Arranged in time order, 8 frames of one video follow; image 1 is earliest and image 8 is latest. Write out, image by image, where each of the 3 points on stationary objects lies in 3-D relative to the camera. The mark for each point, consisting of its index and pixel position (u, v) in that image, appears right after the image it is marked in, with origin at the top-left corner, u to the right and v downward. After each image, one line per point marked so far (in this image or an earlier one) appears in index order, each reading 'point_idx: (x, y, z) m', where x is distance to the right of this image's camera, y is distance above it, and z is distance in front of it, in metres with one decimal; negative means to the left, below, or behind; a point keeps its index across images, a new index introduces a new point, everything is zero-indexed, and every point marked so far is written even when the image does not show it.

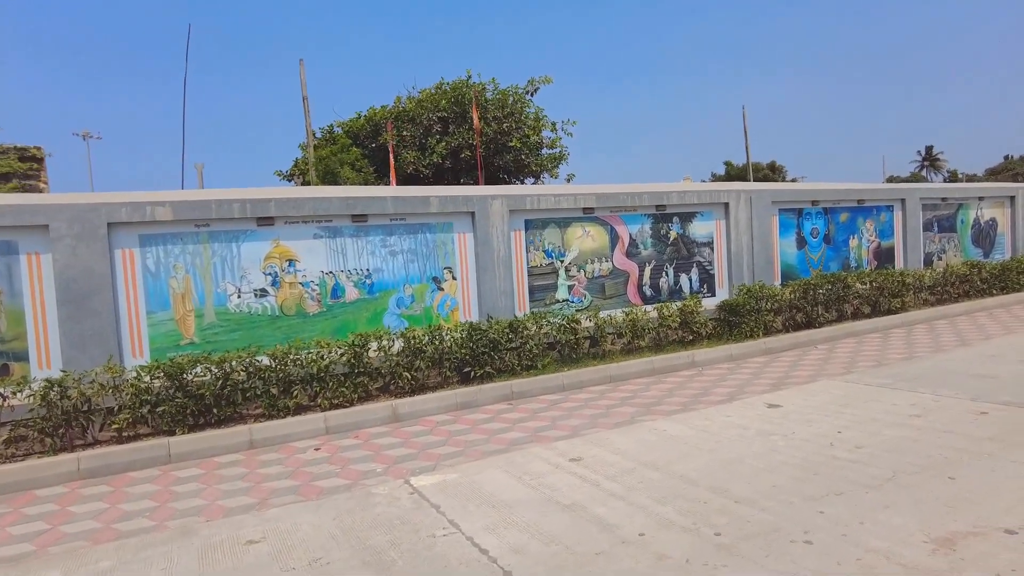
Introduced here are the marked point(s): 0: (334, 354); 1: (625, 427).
0: (-2.2, -0.8, +7.4) m
1: (+1.2, -1.5, +6.5) m
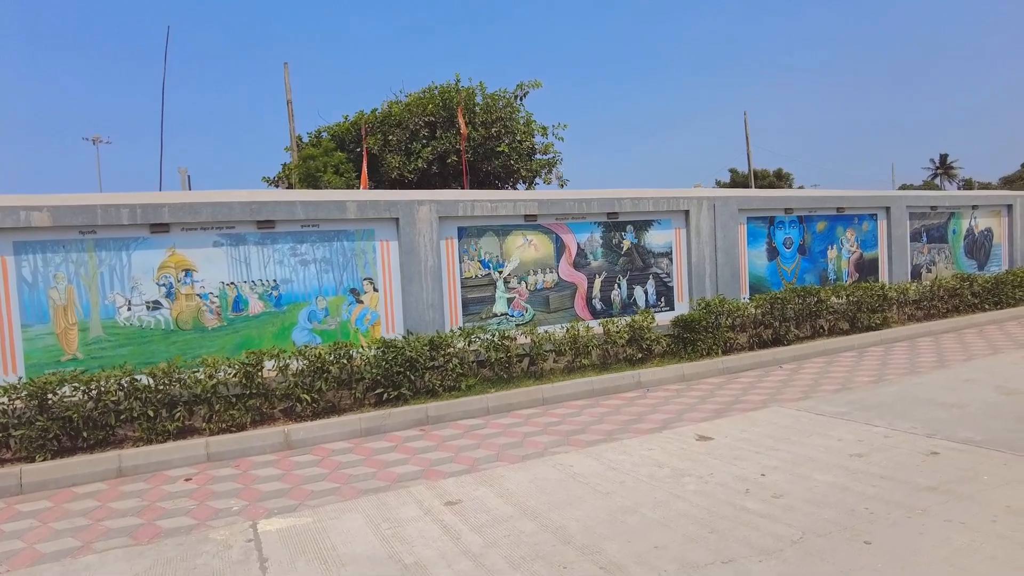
0: (-3.2, -0.9, +6.7) m
1: (+0.2, -1.6, +5.8) m
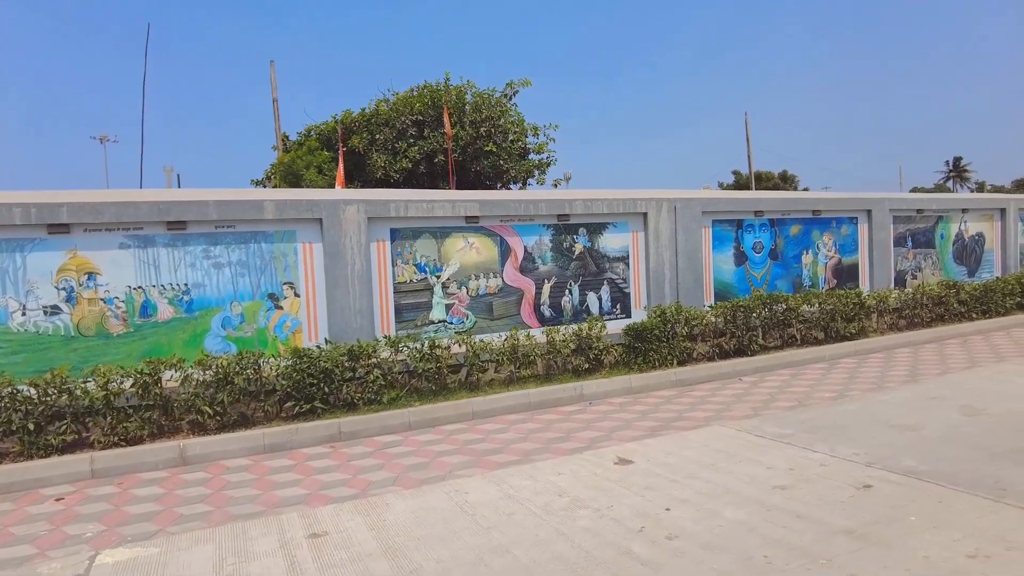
0: (-4.1, -1.0, +6.3) m
1: (-0.7, -1.7, +5.3) m
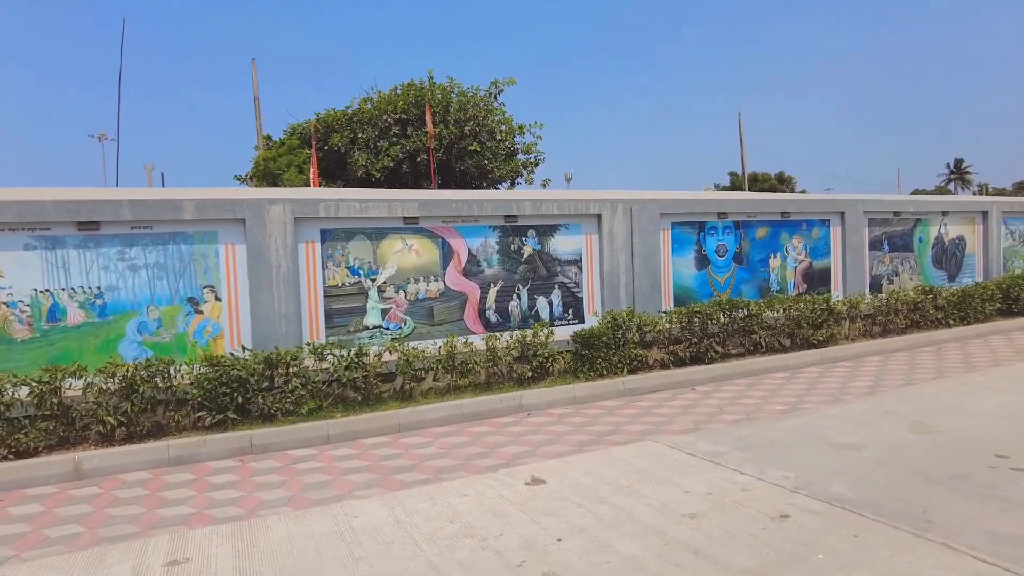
0: (-4.9, -1.0, +6.0) m
1: (-1.6, -1.8, +4.9) m
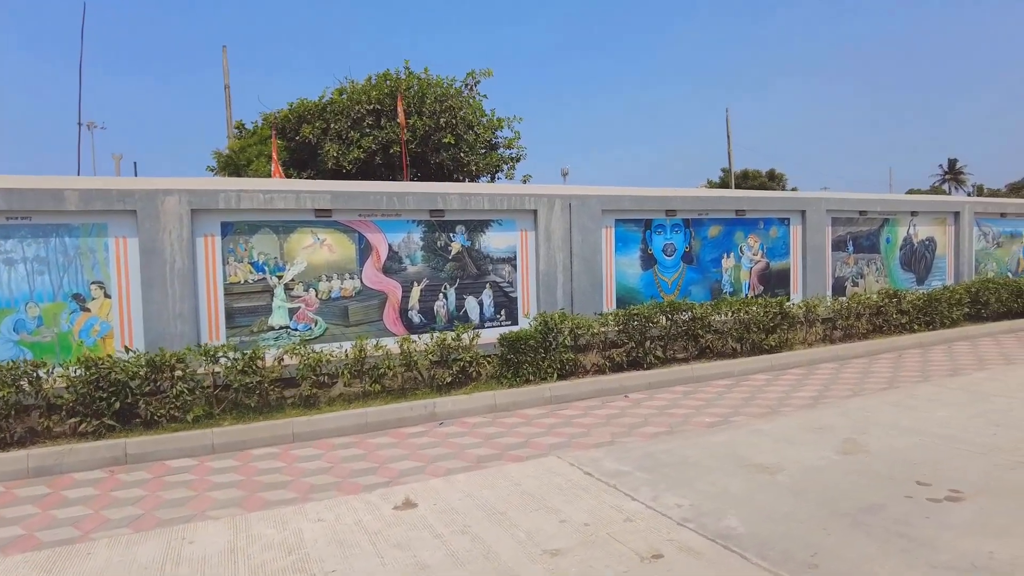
0: (-5.9, -1.0, +5.5) m
1: (-2.6, -1.8, +4.4) m
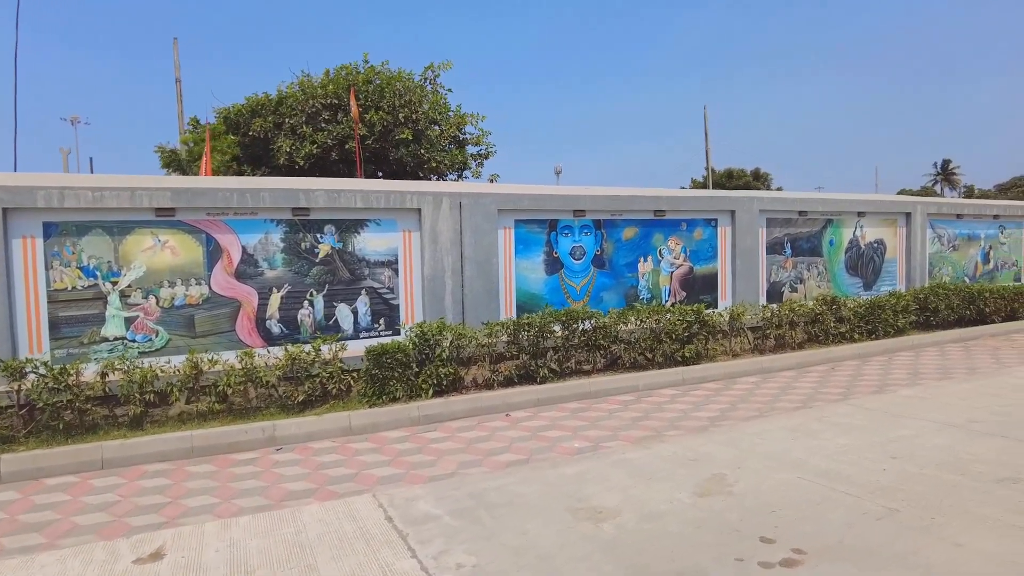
0: (-7.4, -1.0, +4.7) m
1: (-4.1, -1.8, +3.6) m
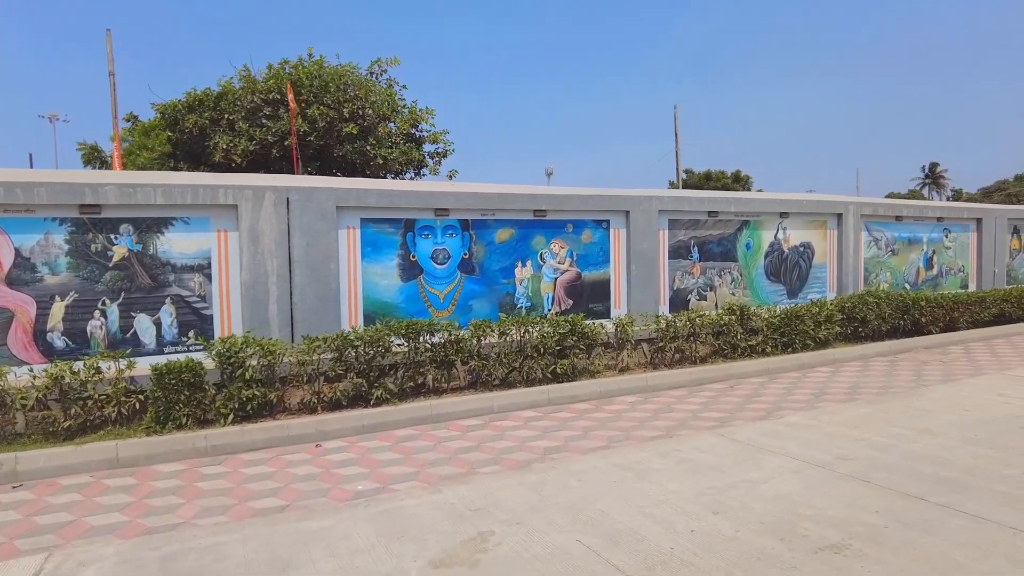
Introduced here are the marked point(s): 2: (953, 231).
0: (-9.3, -1.1, +3.8) m
1: (-6.0, -1.9, +2.7) m
2: (+9.0, +1.2, +12.5) m
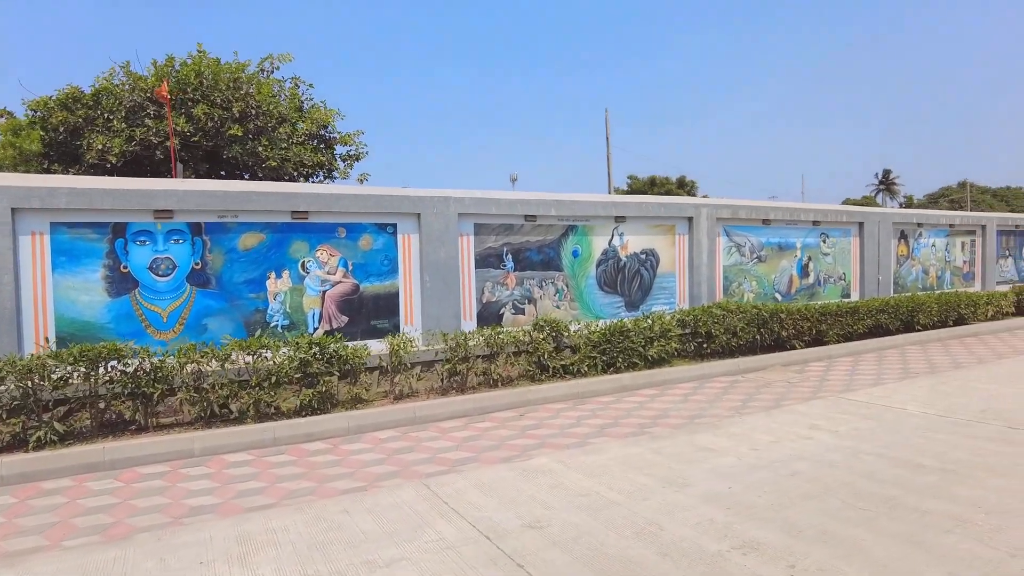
0: (-12.0, -1.2, +2.3) m
1: (-8.7, -2.0, +1.3) m
2: (+6.1, +1.0, +11.5) m
